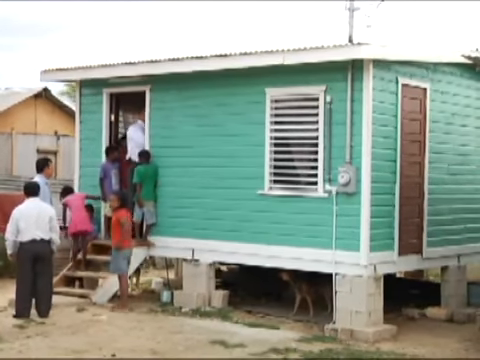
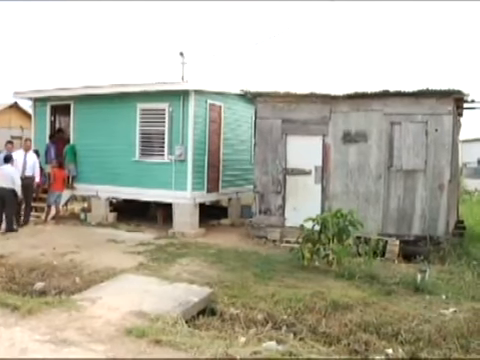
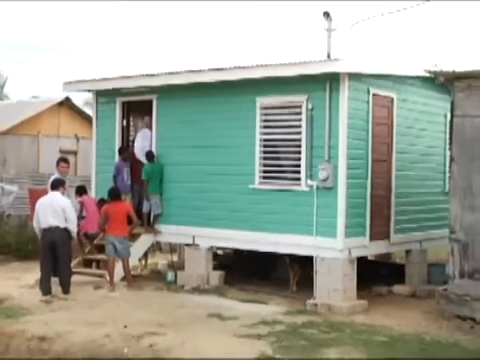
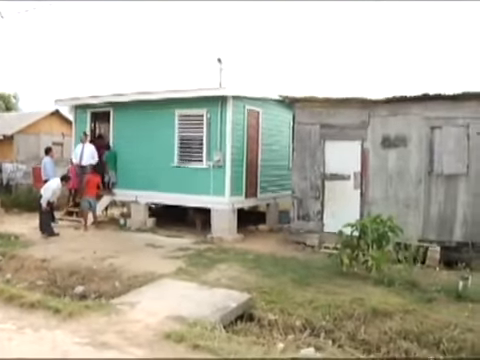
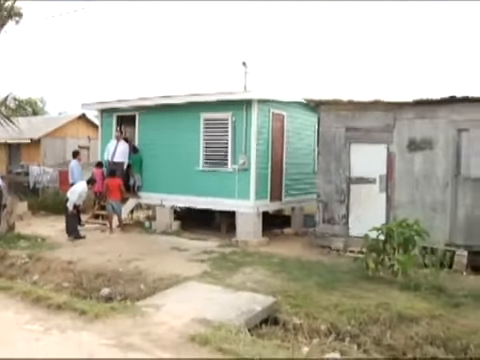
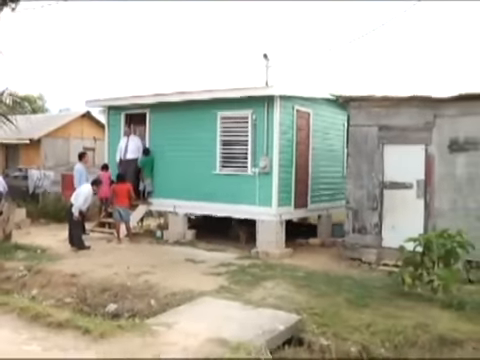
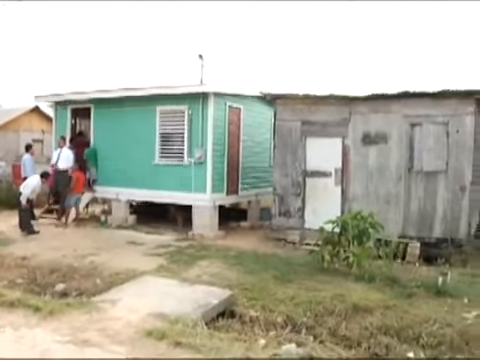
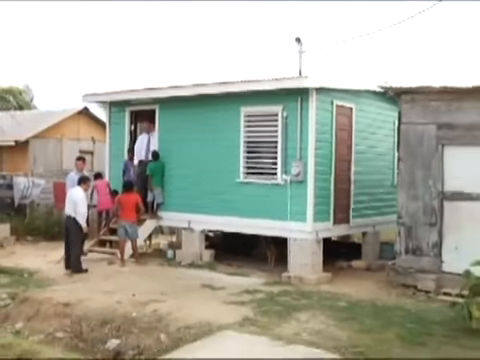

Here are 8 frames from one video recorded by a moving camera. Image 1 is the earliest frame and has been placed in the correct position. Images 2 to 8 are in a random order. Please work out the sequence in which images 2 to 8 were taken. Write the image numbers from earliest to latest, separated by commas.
3, 8, 6, 5, 4, 7, 2
